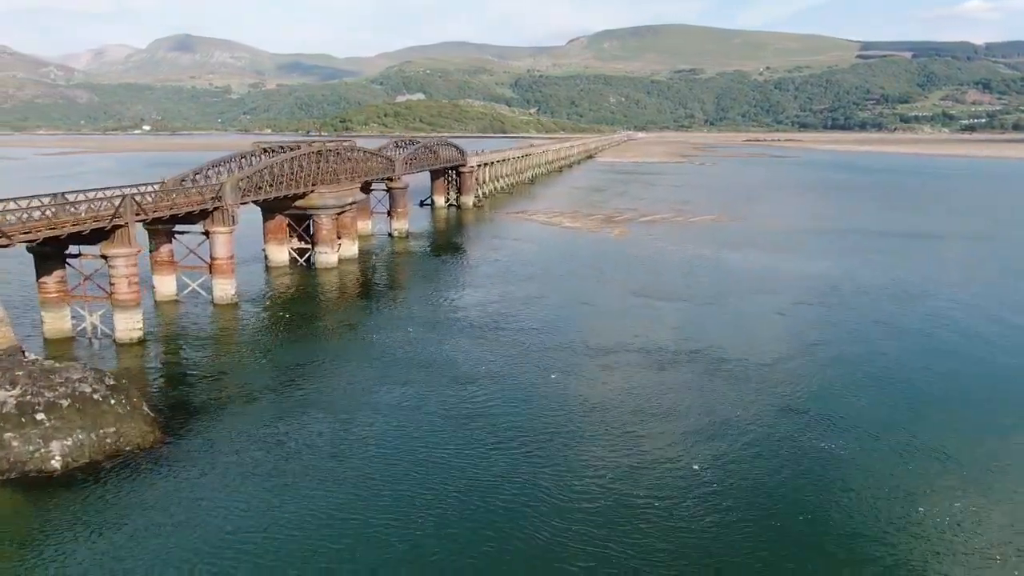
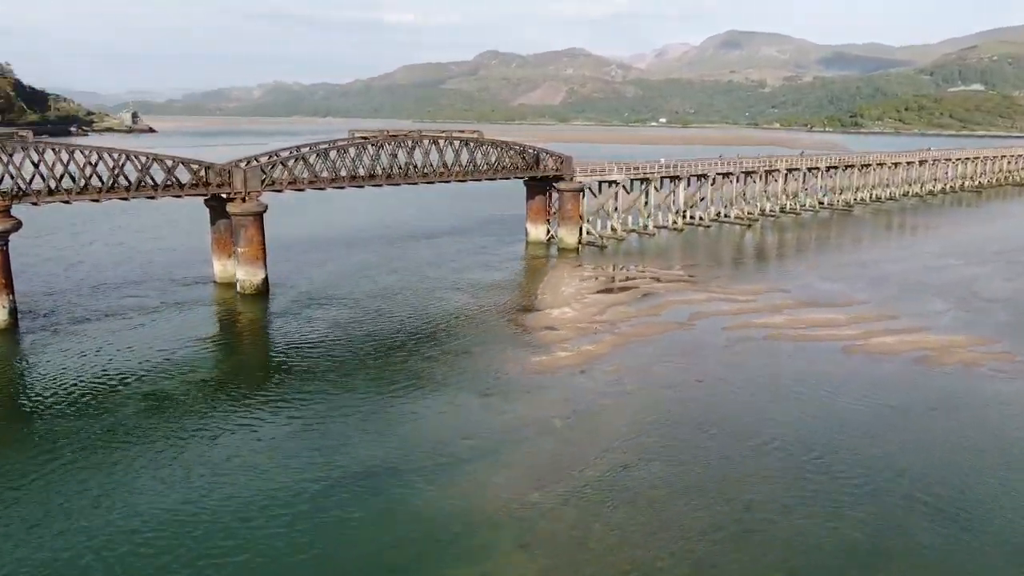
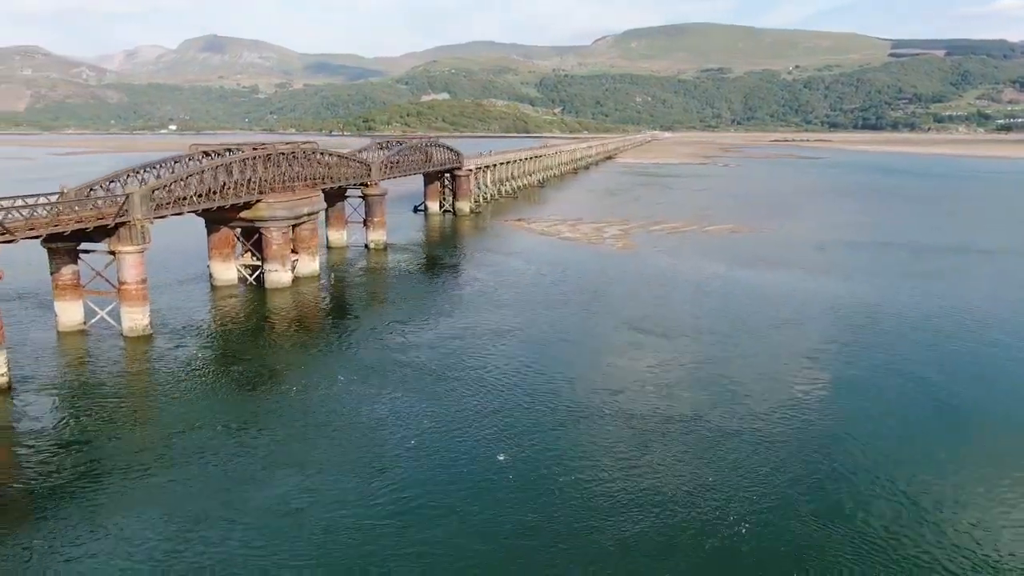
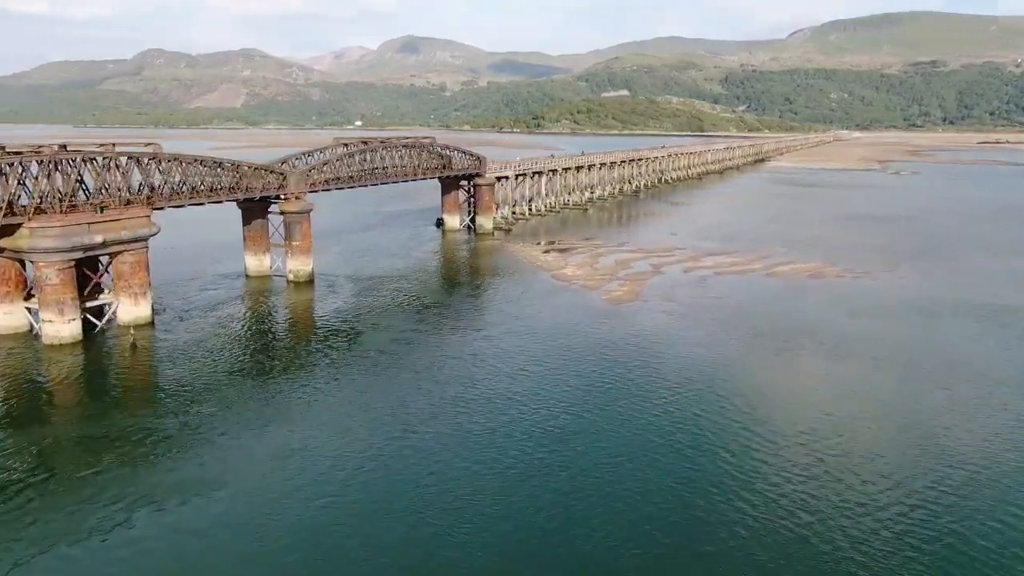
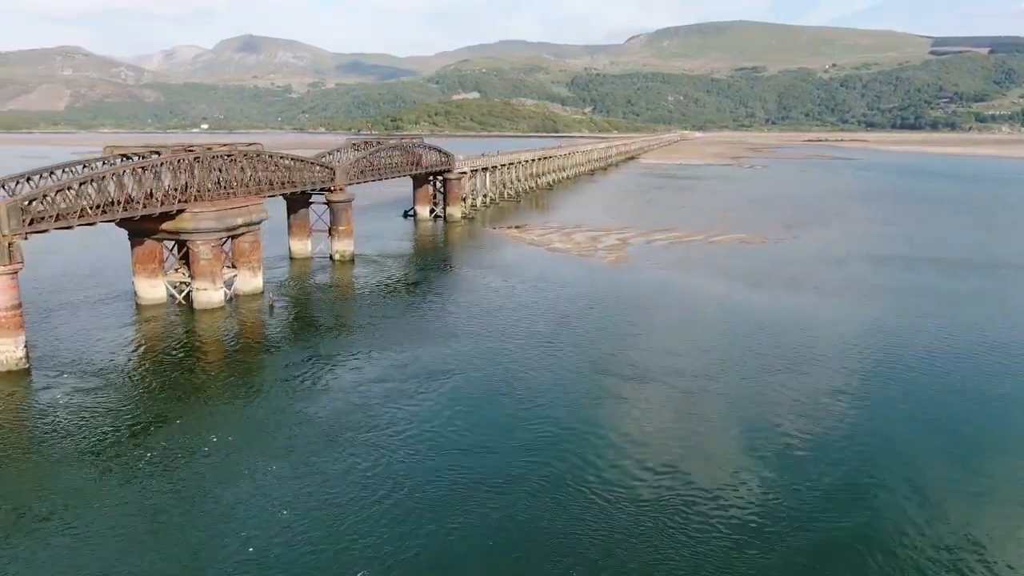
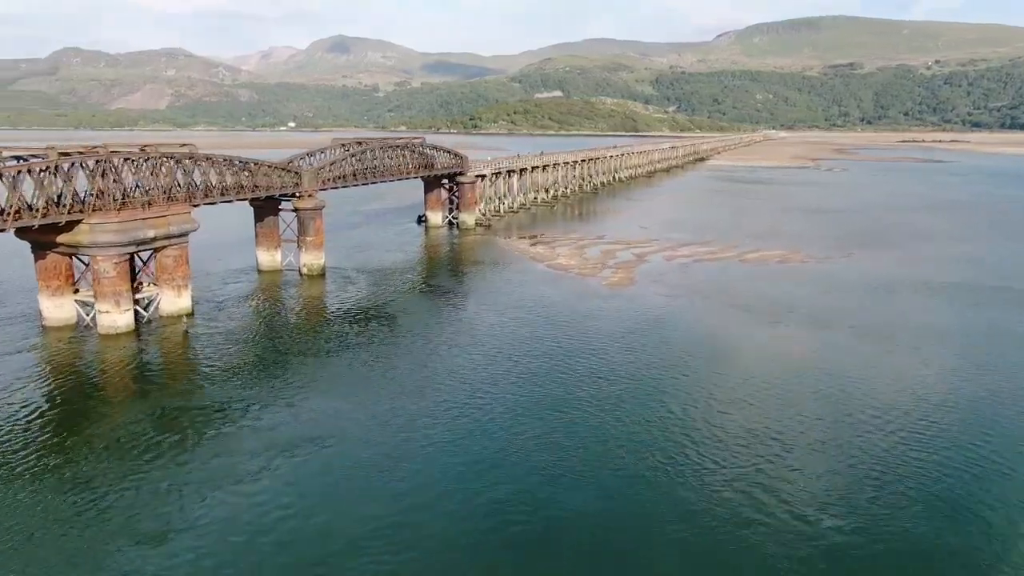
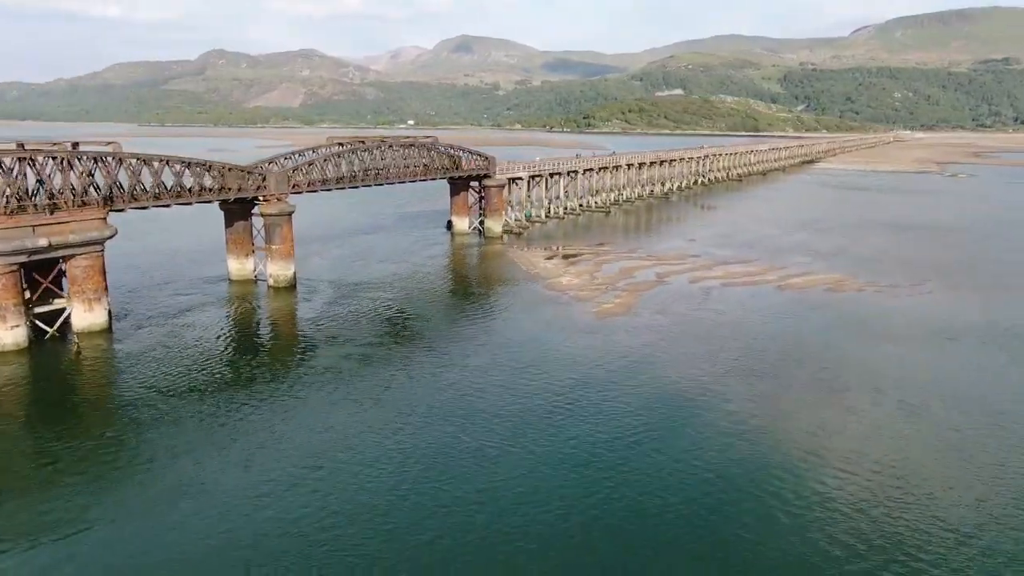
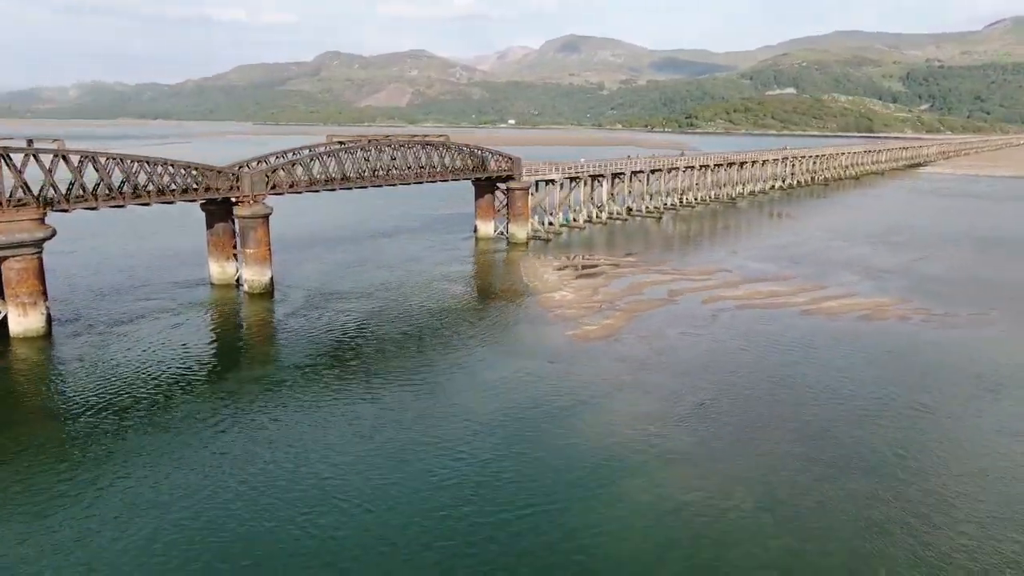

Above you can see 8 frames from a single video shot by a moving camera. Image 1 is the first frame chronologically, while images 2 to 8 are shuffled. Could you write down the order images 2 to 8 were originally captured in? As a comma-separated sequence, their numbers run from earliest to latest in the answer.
3, 5, 6, 4, 7, 8, 2
